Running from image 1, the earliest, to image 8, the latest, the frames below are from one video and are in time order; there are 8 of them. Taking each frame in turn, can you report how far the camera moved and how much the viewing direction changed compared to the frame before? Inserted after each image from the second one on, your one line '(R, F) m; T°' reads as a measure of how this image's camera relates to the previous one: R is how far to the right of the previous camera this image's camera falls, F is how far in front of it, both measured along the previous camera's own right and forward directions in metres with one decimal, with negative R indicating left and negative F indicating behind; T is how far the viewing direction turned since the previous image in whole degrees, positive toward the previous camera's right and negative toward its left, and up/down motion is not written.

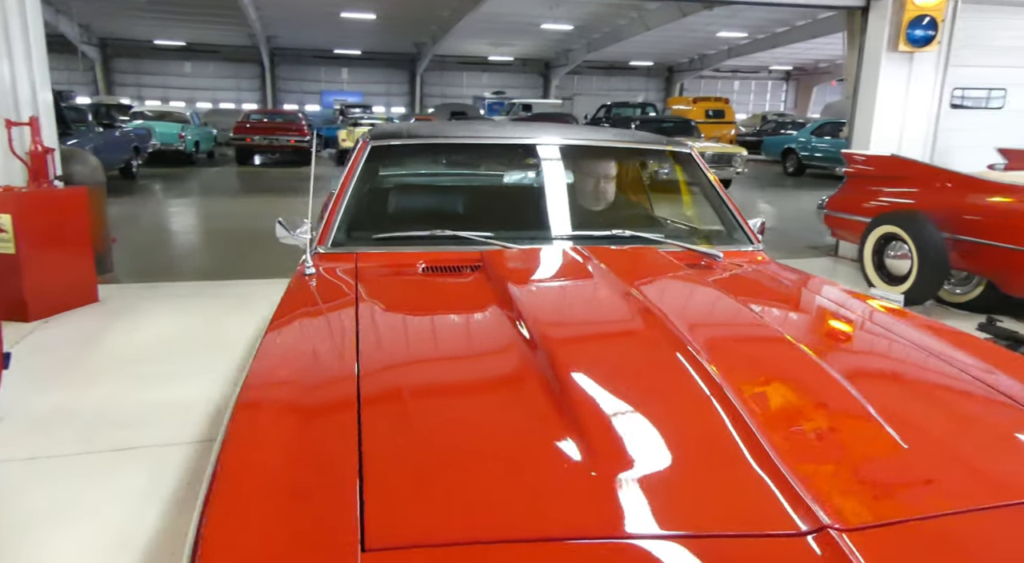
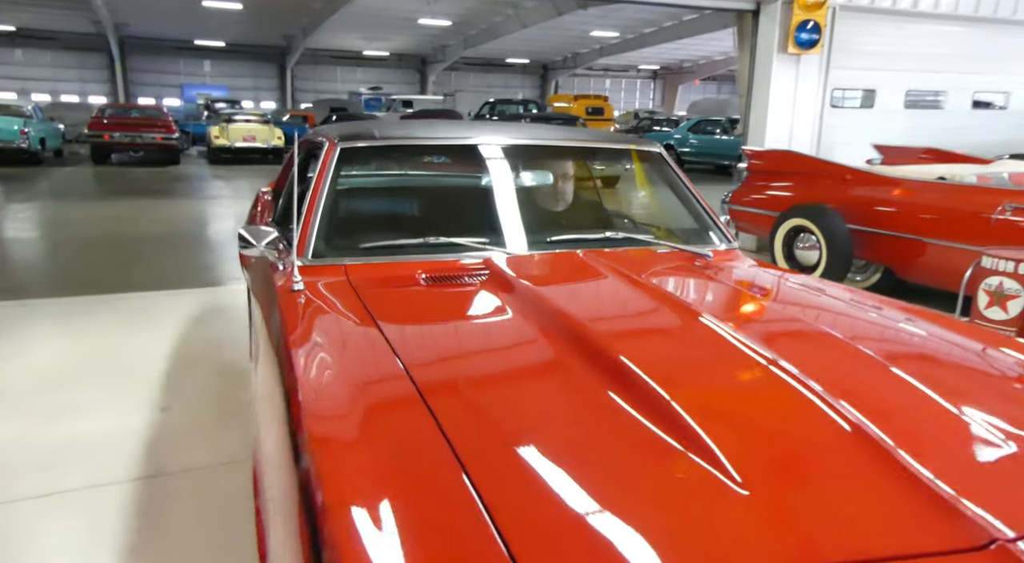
(-0.4, +0.2) m; +10°
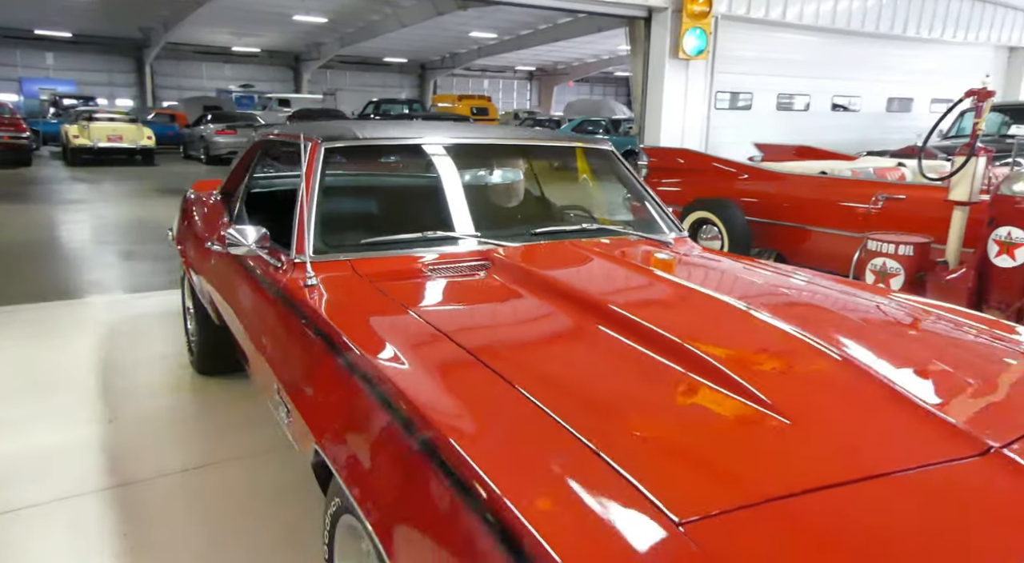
(-0.4, -0.1) m; +10°
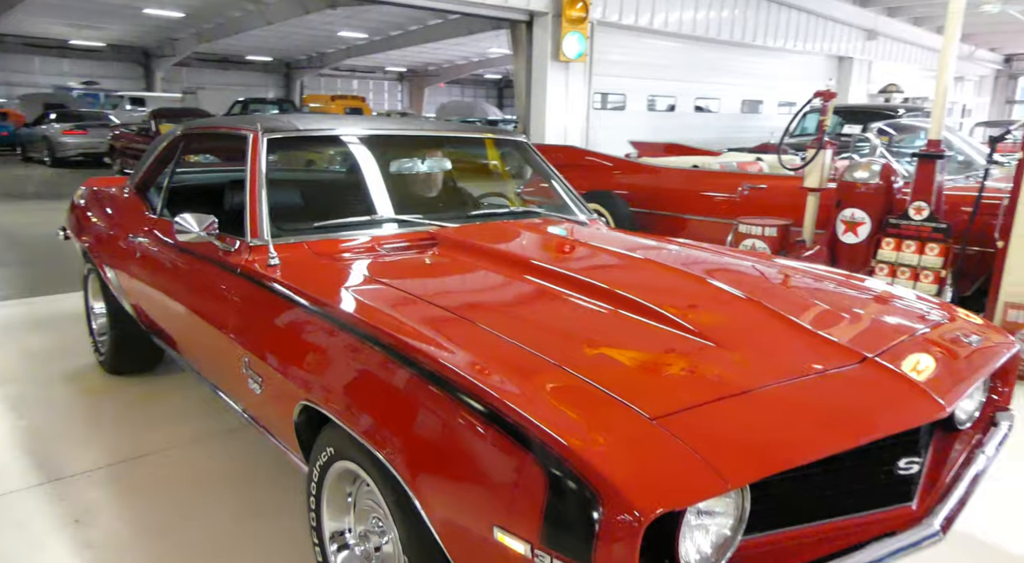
(-0.2, -0.2) m; +11°
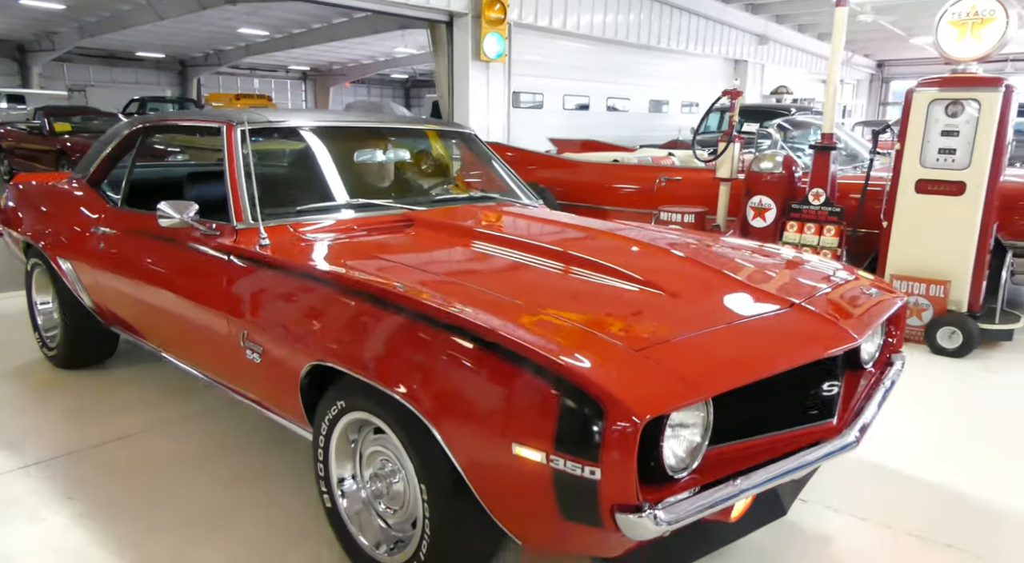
(-0.2, -0.2) m; +8°
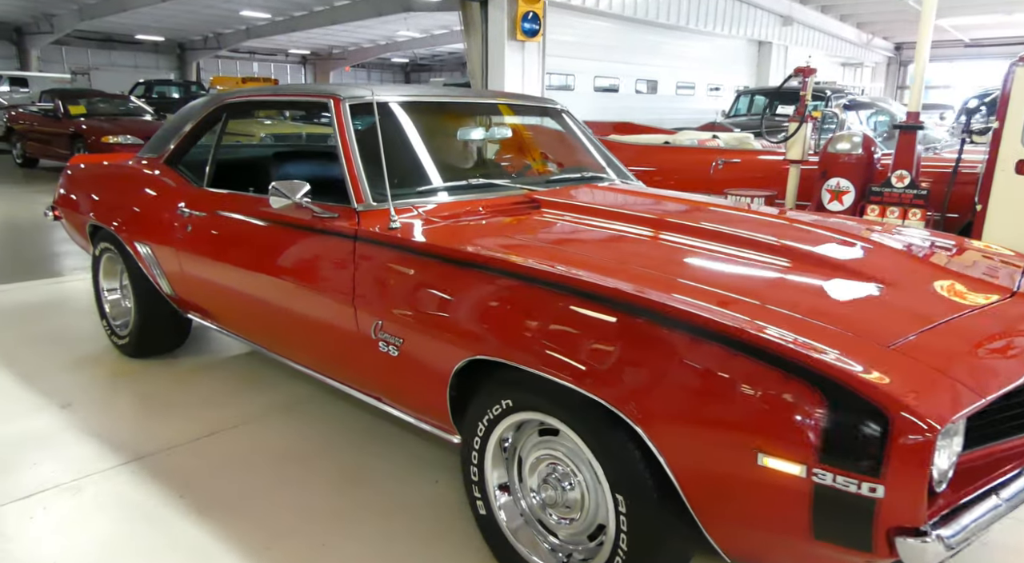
(-0.5, +0.2) m; 0°
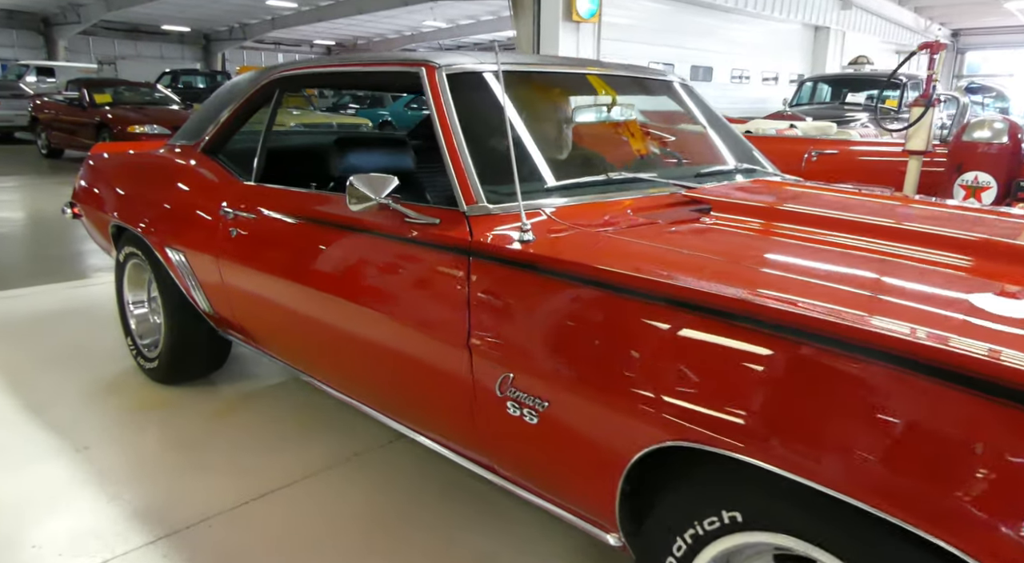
(-0.4, +0.6) m; -2°
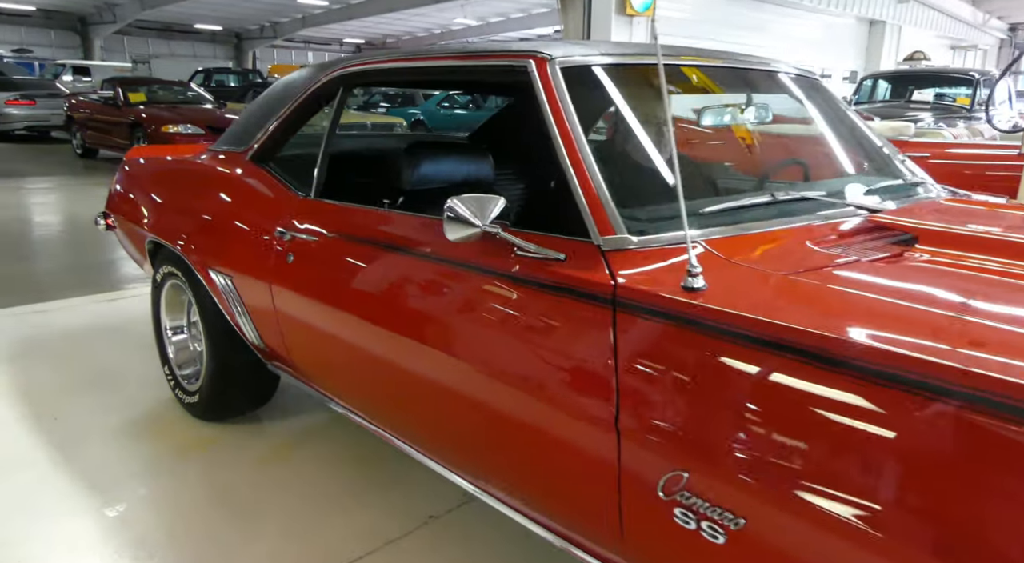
(-0.2, +0.4) m; -2°
